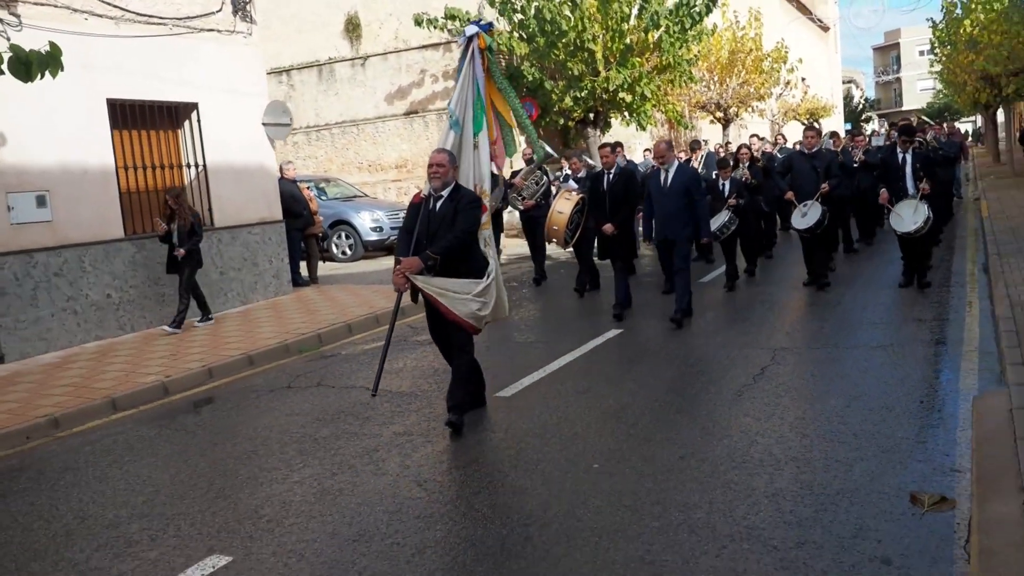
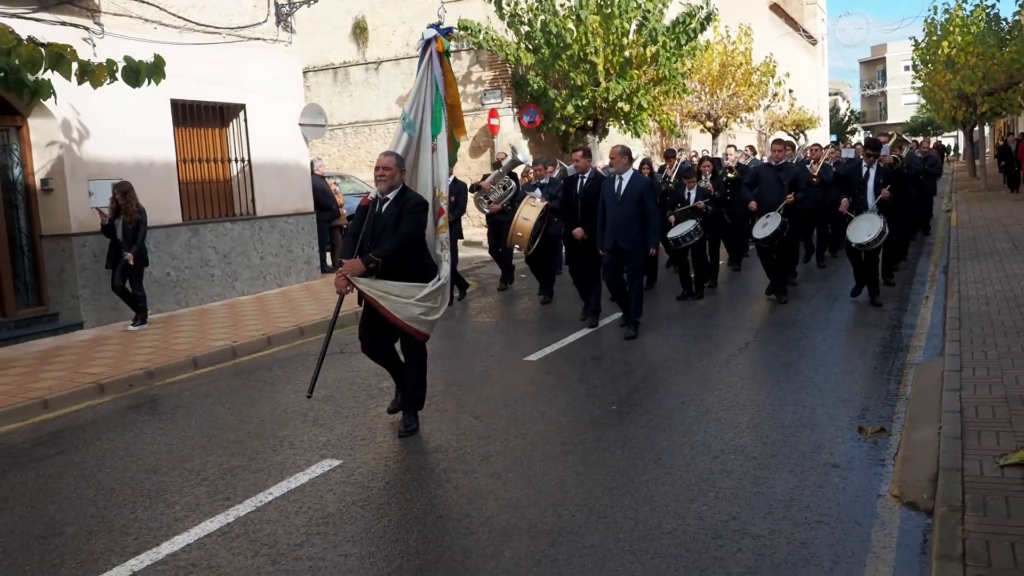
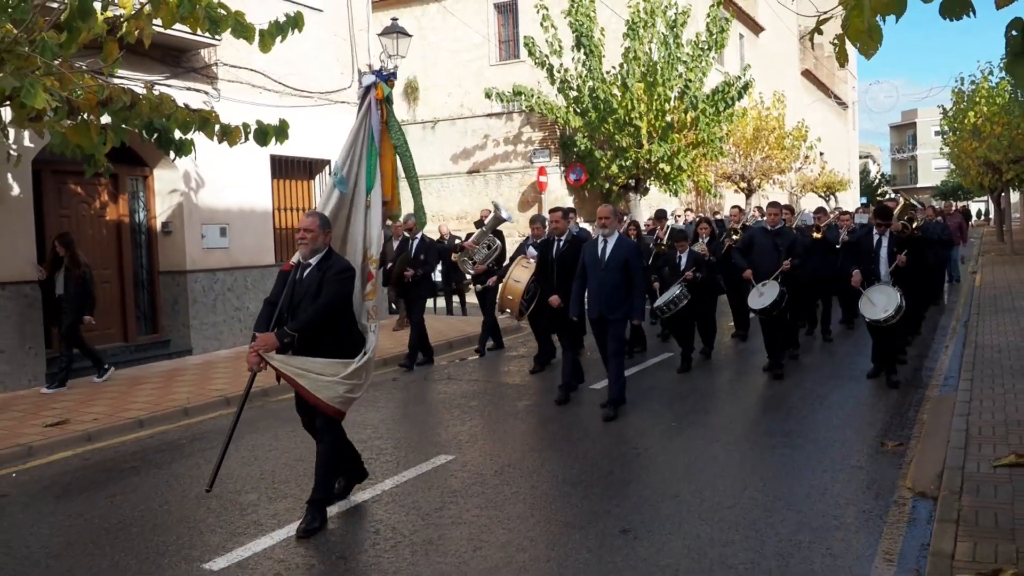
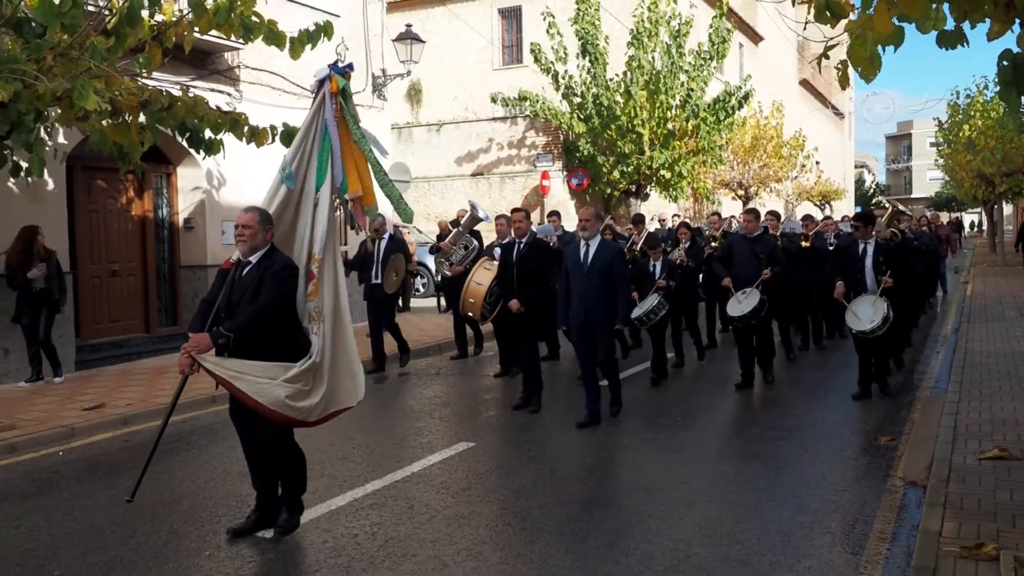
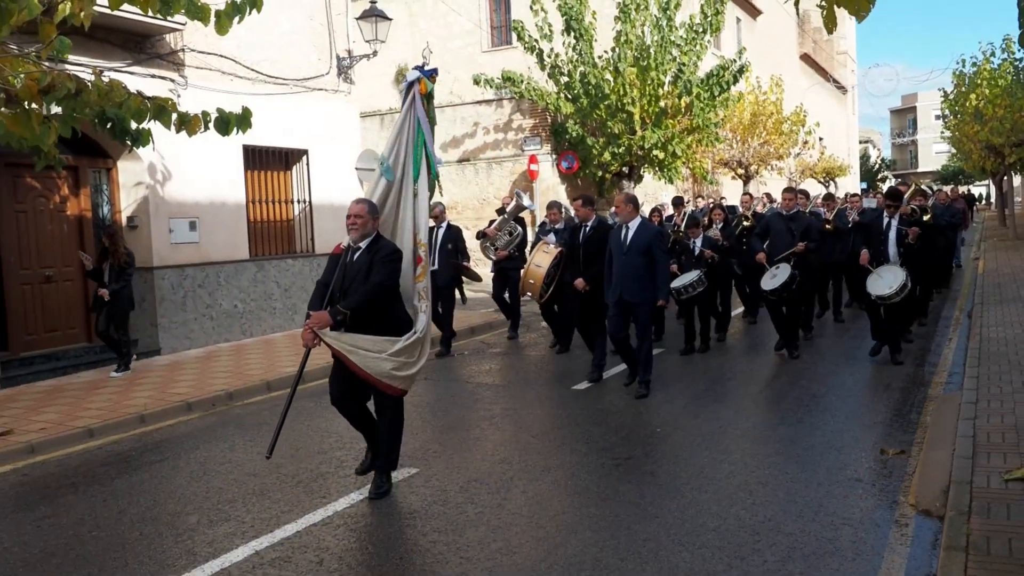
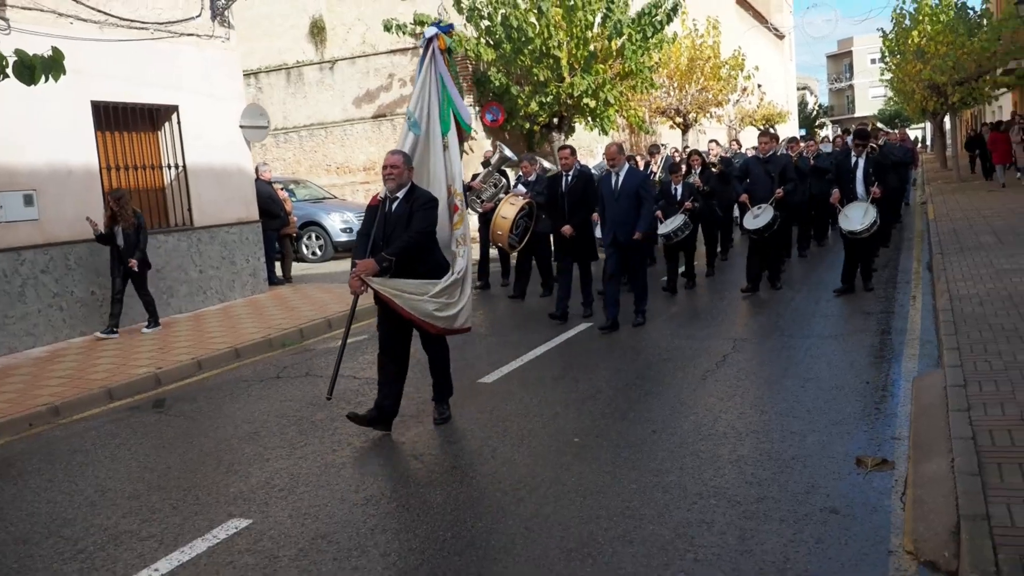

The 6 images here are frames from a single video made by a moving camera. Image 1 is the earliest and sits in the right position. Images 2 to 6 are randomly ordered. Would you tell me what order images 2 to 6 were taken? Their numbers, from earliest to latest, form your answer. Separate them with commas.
6, 2, 5, 3, 4
